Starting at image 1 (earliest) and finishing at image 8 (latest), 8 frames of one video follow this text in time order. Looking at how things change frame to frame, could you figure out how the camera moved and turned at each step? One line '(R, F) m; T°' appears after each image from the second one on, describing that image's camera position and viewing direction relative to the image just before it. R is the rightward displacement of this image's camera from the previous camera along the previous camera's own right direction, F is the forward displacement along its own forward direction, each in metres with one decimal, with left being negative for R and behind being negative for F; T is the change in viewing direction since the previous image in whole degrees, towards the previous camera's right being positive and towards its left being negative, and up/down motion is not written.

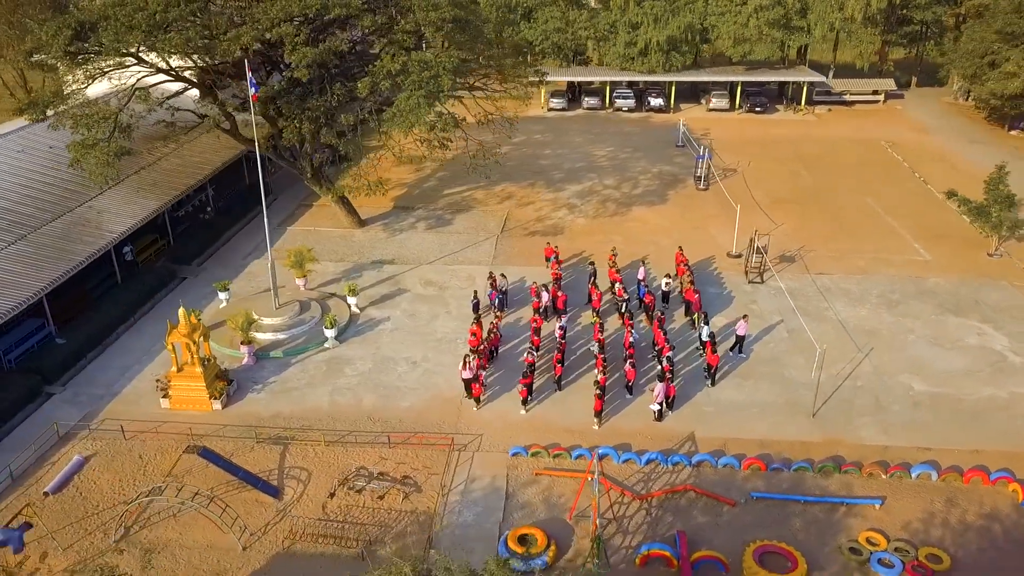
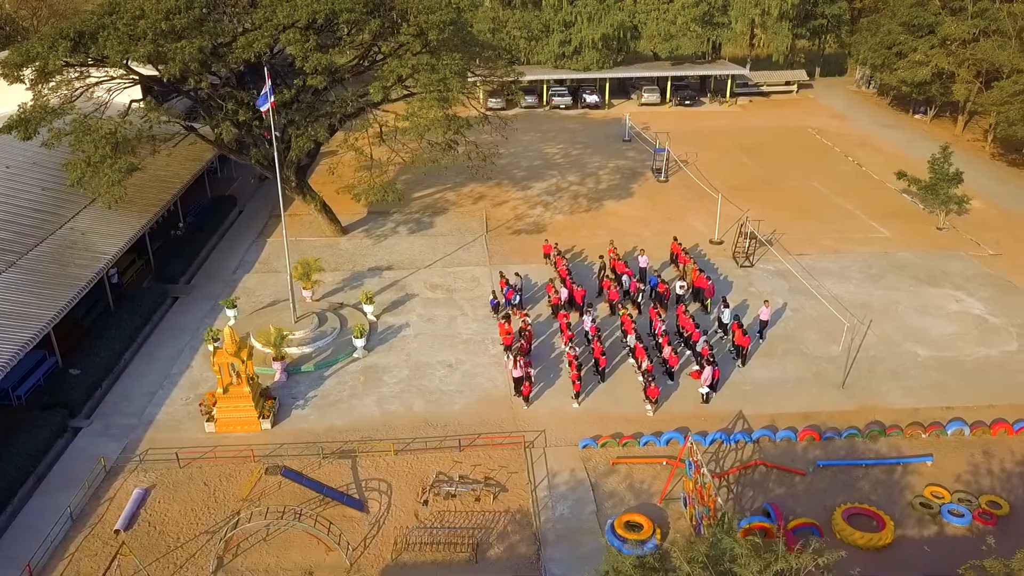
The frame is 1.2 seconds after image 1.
(-3.5, 0.0) m; +8°
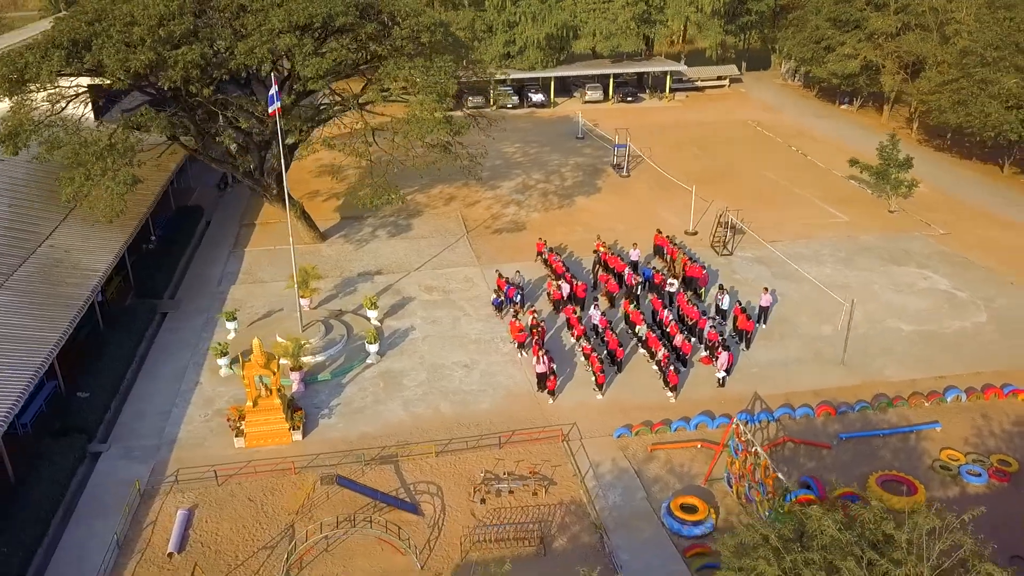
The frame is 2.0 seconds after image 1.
(-2.4, -0.1) m; +6°
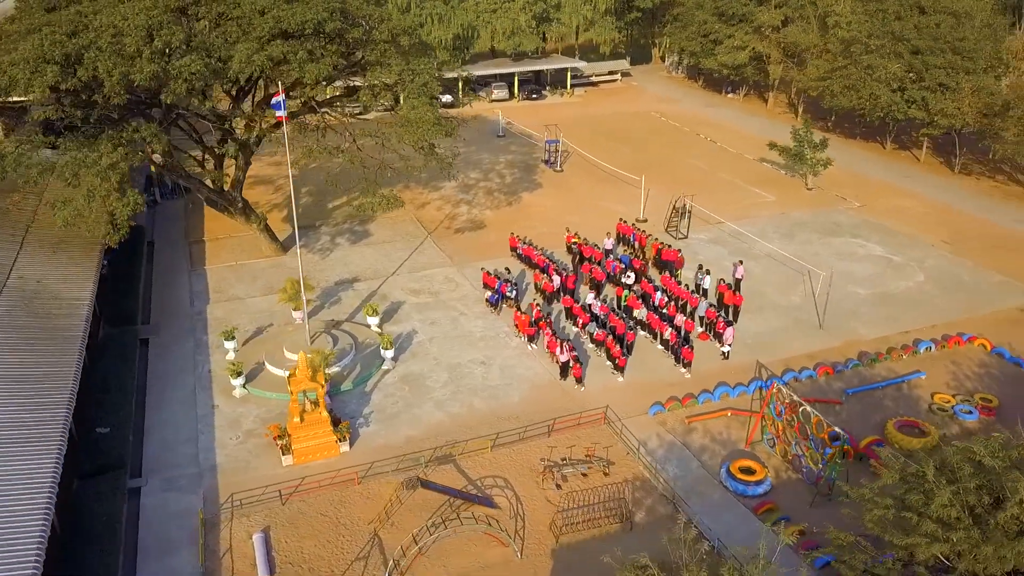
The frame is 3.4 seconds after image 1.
(-3.7, -0.2) m; +10°
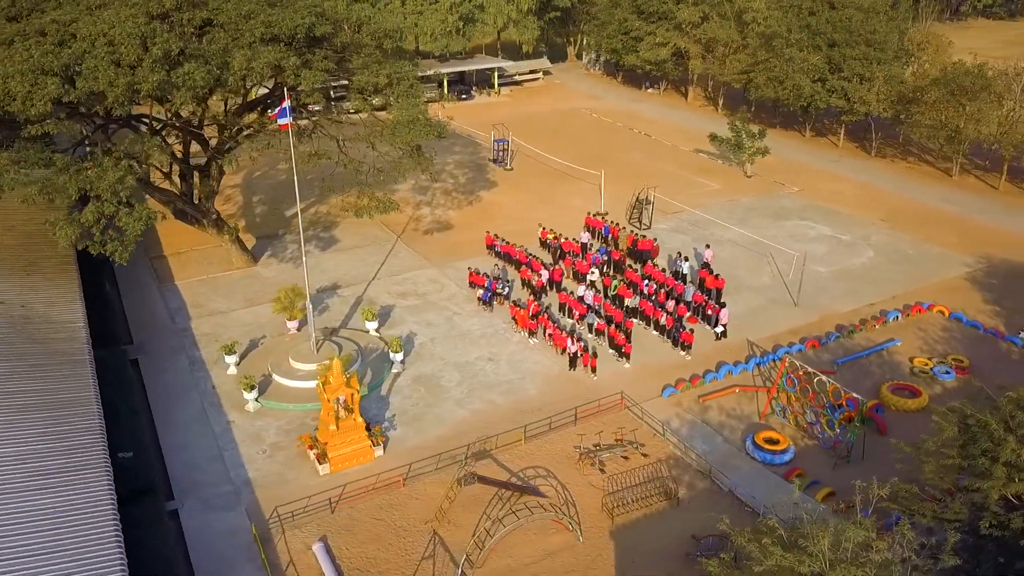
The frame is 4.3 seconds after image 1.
(-2.6, -0.2) m; +7°
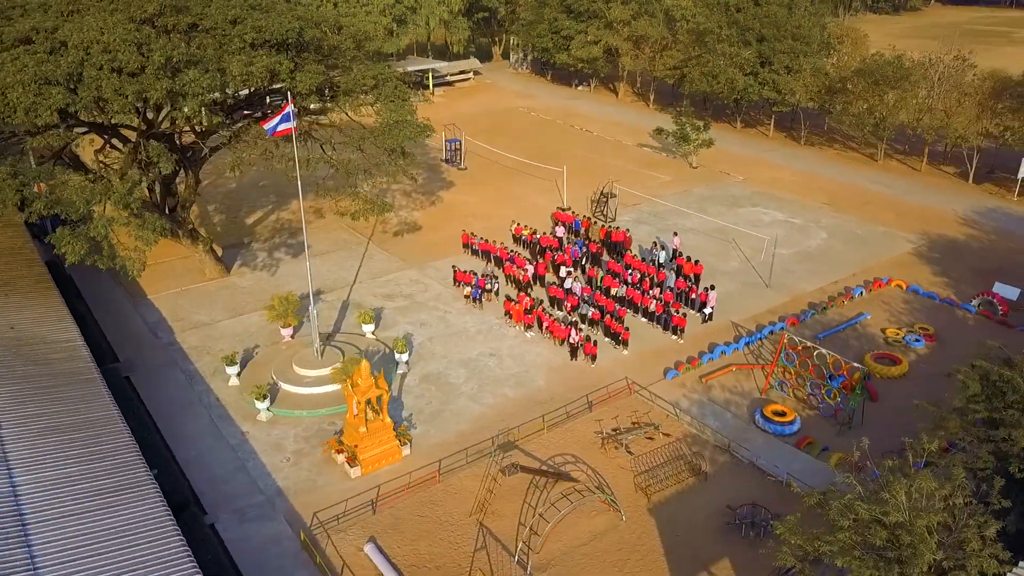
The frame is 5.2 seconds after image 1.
(-2.2, -0.2) m; +6°
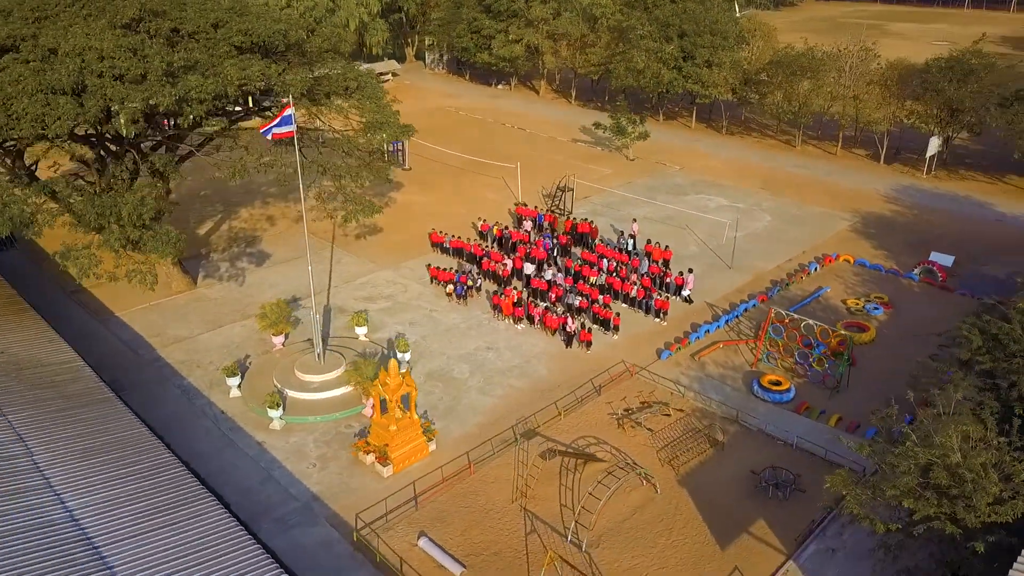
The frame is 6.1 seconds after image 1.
(-2.5, -0.3) m; +7°
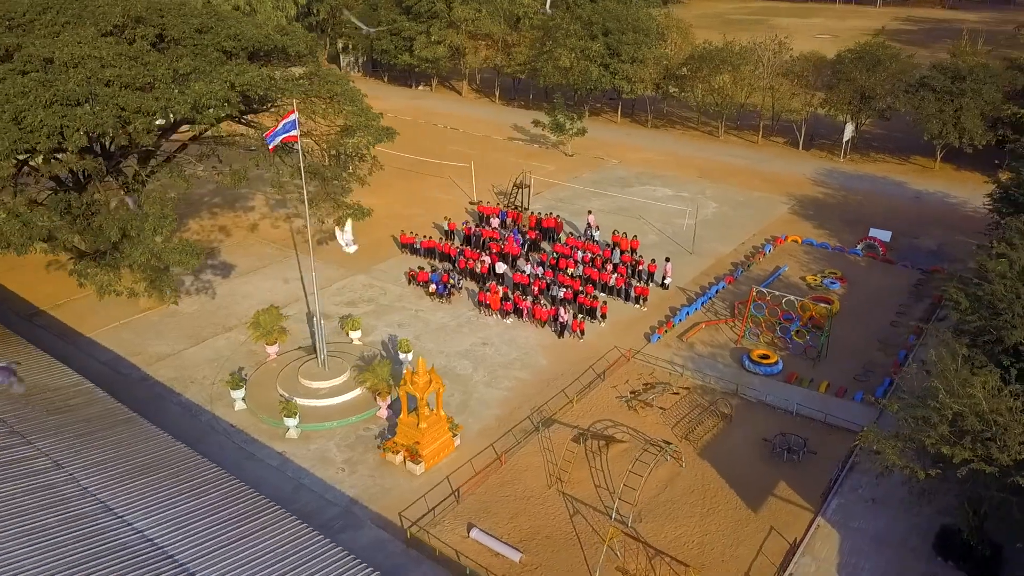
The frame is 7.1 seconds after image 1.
(-2.5, -0.3) m; +7°
